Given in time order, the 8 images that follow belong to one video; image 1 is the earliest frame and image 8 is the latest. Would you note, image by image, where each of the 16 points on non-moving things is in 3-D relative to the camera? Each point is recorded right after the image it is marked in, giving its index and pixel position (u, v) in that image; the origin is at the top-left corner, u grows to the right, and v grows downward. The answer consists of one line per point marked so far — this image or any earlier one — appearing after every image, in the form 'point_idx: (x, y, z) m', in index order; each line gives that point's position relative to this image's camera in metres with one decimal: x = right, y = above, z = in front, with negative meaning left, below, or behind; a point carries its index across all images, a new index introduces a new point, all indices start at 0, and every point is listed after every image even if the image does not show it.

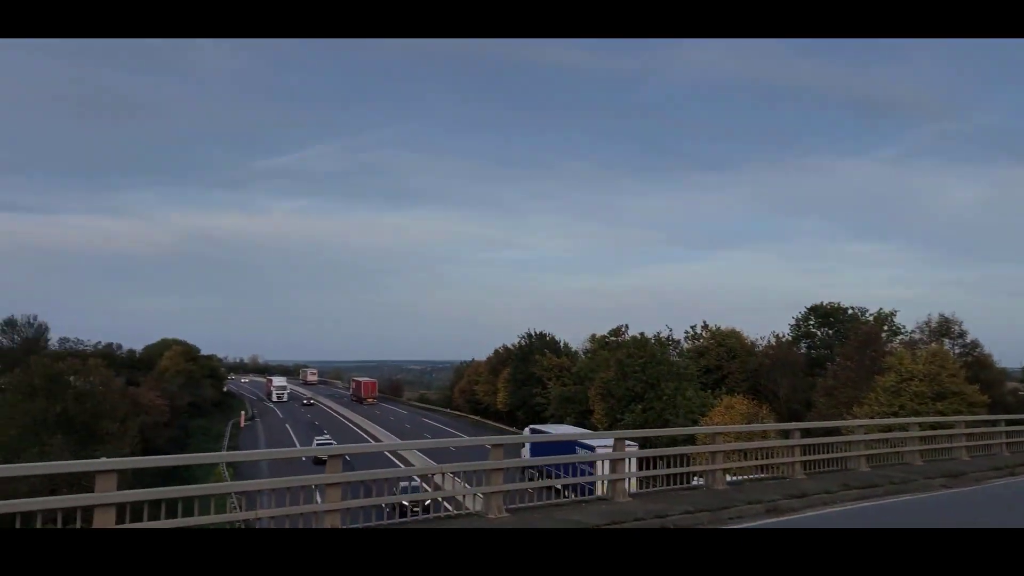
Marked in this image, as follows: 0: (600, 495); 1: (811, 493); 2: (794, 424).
0: (+1.7, -3.1, +9.1) m
1: (+4.8, -3.1, +9.1) m
2: (+5.1, -2.2, +10.0) m
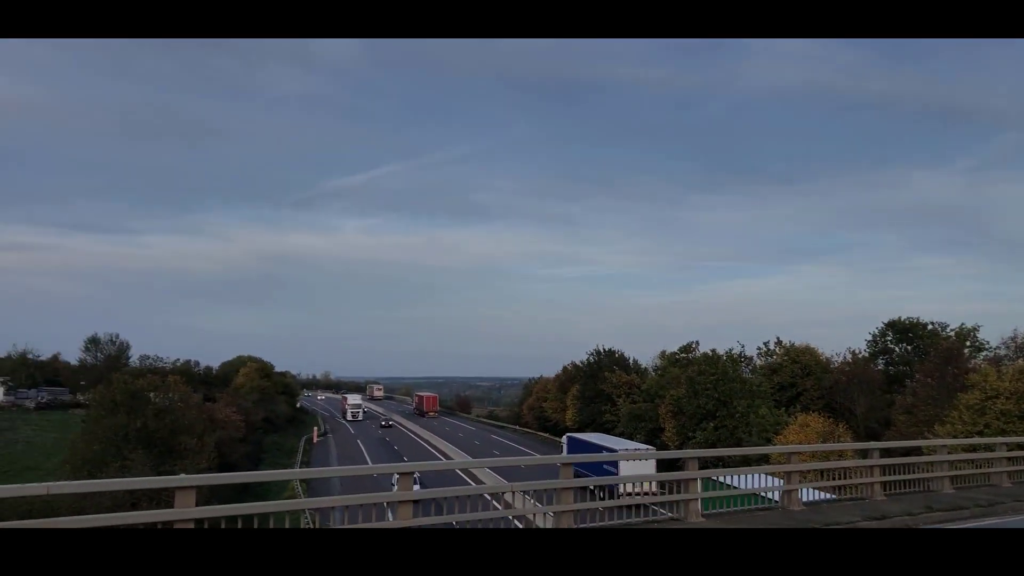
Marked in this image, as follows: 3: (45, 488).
0: (+2.8, -3.4, +8.9) m
1: (+5.9, -3.3, +8.7) m
2: (+6.2, -2.5, +9.7) m
3: (-4.1, -1.9, +5.7) m
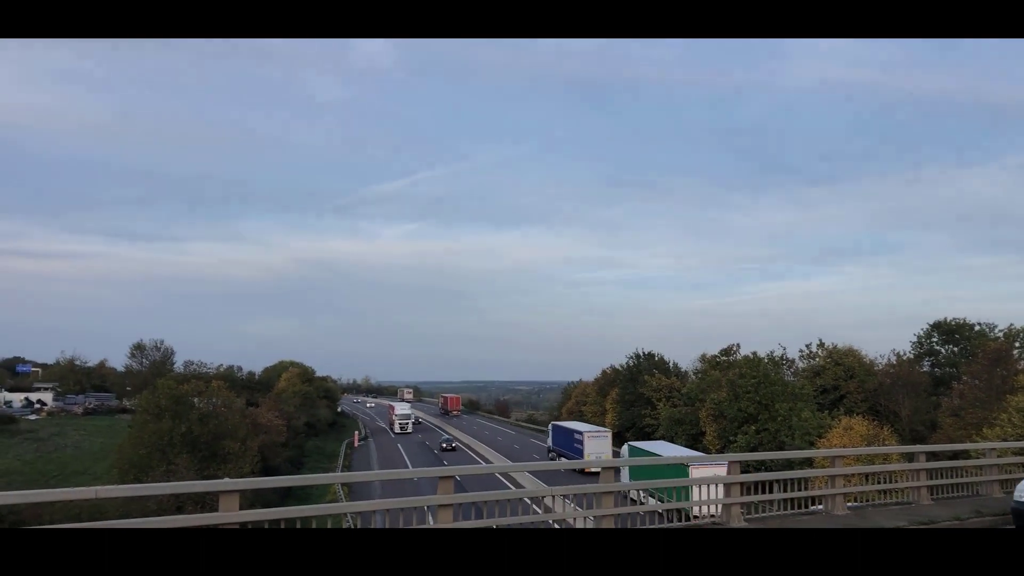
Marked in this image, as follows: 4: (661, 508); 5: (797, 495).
0: (+3.4, -3.4, +8.8) m
1: (+6.5, -3.3, +8.5) m
2: (+6.8, -2.5, +9.5) m
3: (-3.6, -2.0, +5.8) m
4: (+2.4, -3.0, +8.2) m
5: (+4.6, -3.1, +9.0) m
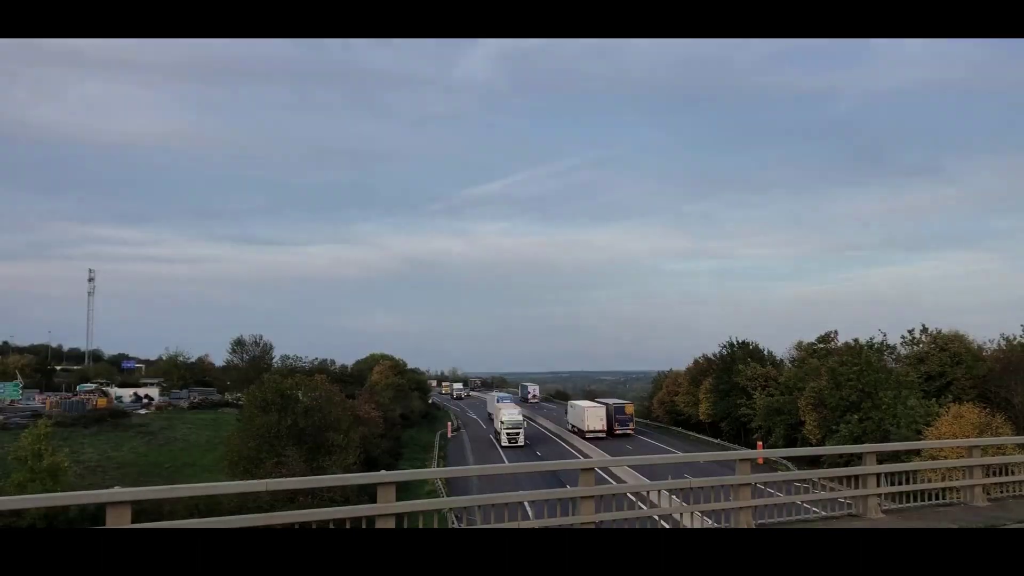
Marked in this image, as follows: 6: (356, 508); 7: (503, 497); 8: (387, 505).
0: (+4.8, -3.2, +8.6) m
1: (+7.9, -3.0, +8.1) m
2: (+8.3, -2.2, +9.1) m
3: (-2.4, -2.0, +6.0) m
4: (+3.8, -2.8, +8.0) m
5: (+6.1, -2.9, +8.7) m
6: (-1.3, -2.1, +5.6) m
7: (+0.1, -2.2, +6.3) m
8: (-1.0, -2.1, +5.7) m
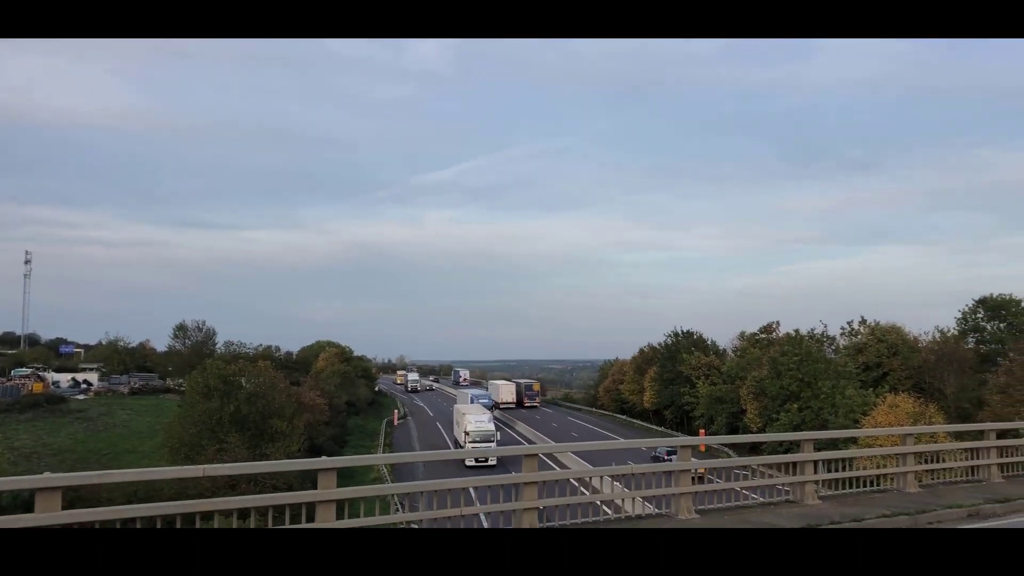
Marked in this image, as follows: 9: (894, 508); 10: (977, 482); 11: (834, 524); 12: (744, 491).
0: (+4.0, -3.1, +8.8) m
1: (+7.1, -2.9, +8.4) m
2: (+7.4, -2.1, +9.4) m
3: (-3.1, -1.8, +5.9) m
4: (+3.0, -2.7, +8.2) m
5: (+5.2, -2.8, +9.0) m
6: (-2.0, -1.9, +5.6) m
7: (-0.7, -2.1, +6.4) m
8: (-1.7, -2.0, +5.7) m
9: (+5.2, -2.9, +8.1) m
10: (+7.1, -3.0, +9.2) m
11: (+3.9, -2.9, +7.2) m
12: (+3.3, -2.9, +8.6) m
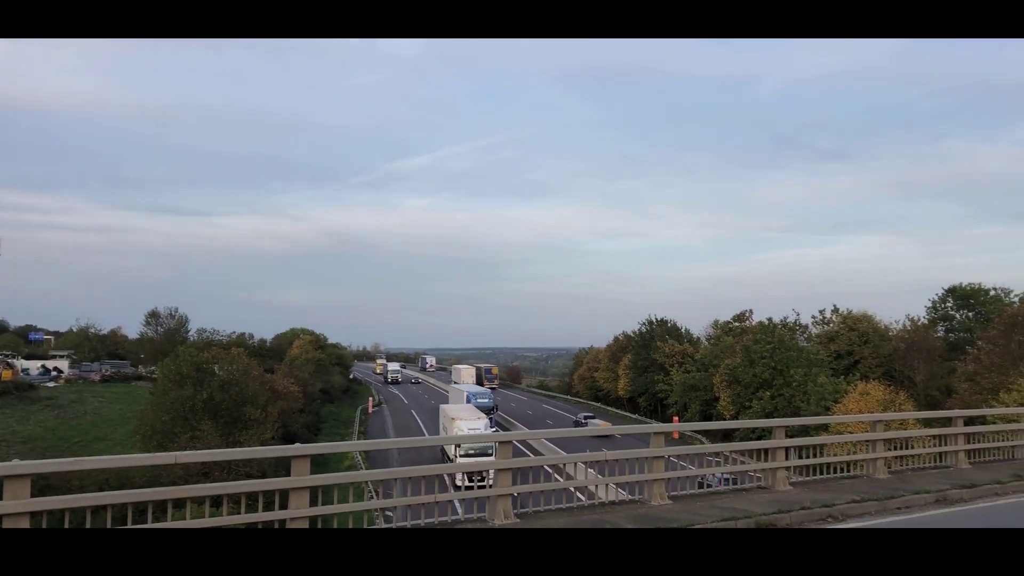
0: (+3.6, -2.9, +8.9) m
1: (+6.7, -2.8, +8.6) m
2: (+7.0, -1.9, +9.5) m
3: (-3.4, -1.7, +5.9) m
4: (+2.6, -2.5, +8.2) m
5: (+4.8, -2.6, +9.1) m
6: (-2.3, -1.8, +5.6) m
7: (-1.0, -1.9, +6.4) m
8: (-2.1, -1.8, +5.7) m
9: (+4.8, -2.8, +8.2) m
10: (+6.7, -2.8, +9.4) m
11: (+3.6, -2.7, +7.3) m
12: (+2.9, -2.8, +8.7) m
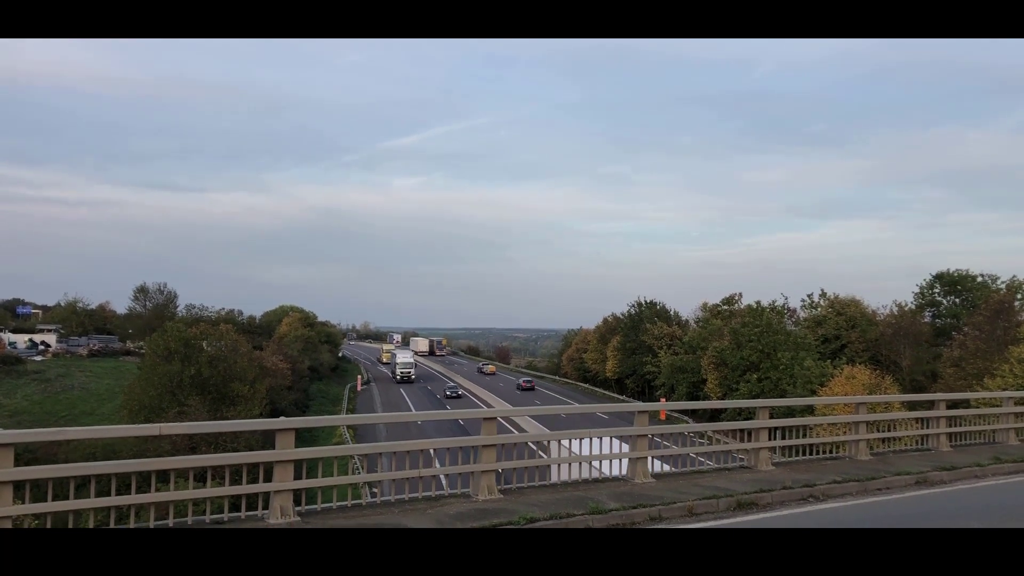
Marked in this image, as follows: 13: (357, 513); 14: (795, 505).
0: (+3.4, -2.6, +9.0) m
1: (+6.5, -2.6, +8.7) m
2: (+6.9, -1.7, +9.6) m
3: (-3.6, -1.4, +5.9) m
4: (+2.4, -2.3, +8.3) m
5: (+4.7, -2.3, +9.2) m
6: (-2.4, -1.6, +5.6) m
7: (-1.2, -1.7, +6.4) m
8: (-2.2, -1.6, +5.8) m
9: (+4.6, -2.6, +8.3) m
10: (+6.5, -2.6, +9.5) m
11: (+3.4, -2.5, +7.4) m
12: (+2.8, -2.5, +8.8) m
13: (-1.5, -2.2, +5.9) m
14: (+3.4, -2.6, +7.1) m
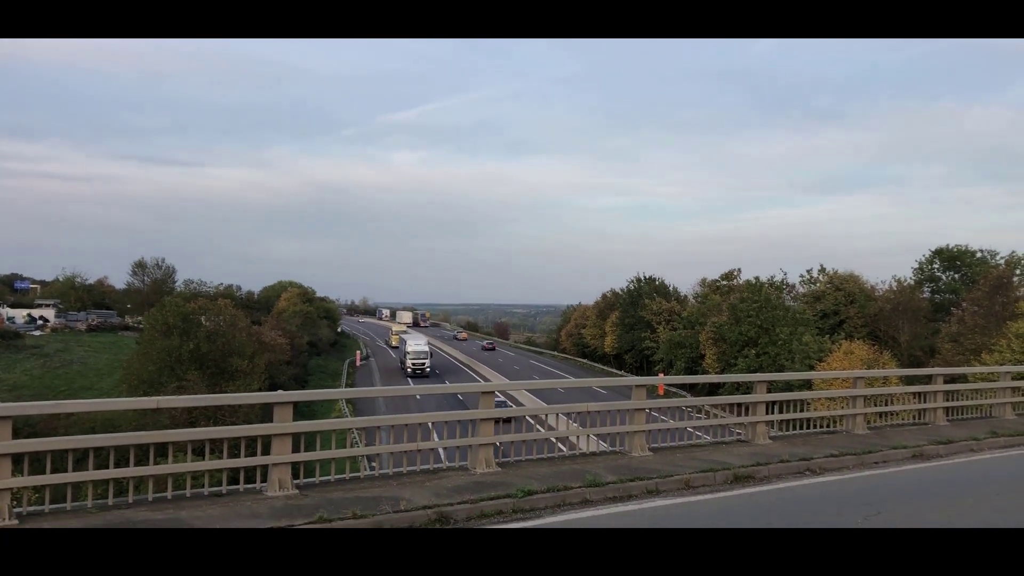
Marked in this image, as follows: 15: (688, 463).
0: (+3.4, -2.3, +9.0) m
1: (+6.5, -2.2, +8.8) m
2: (+6.8, -1.3, +9.7) m
3: (-3.6, -1.1, +5.9) m
4: (+2.4, -1.9, +8.4) m
5: (+4.6, -2.0, +9.3) m
6: (-2.5, -1.3, +5.6) m
7: (-1.2, -1.4, +6.5) m
8: (-2.2, -1.3, +5.8) m
9: (+4.6, -2.2, +8.4) m
10: (+6.5, -2.2, +9.5) m
11: (+3.4, -2.2, +7.5) m
12: (+2.7, -2.1, +8.9) m
13: (-1.6, -2.0, +6.0) m
14: (+3.3, -2.3, +7.2) m
15: (+2.2, -2.1, +7.3) m
